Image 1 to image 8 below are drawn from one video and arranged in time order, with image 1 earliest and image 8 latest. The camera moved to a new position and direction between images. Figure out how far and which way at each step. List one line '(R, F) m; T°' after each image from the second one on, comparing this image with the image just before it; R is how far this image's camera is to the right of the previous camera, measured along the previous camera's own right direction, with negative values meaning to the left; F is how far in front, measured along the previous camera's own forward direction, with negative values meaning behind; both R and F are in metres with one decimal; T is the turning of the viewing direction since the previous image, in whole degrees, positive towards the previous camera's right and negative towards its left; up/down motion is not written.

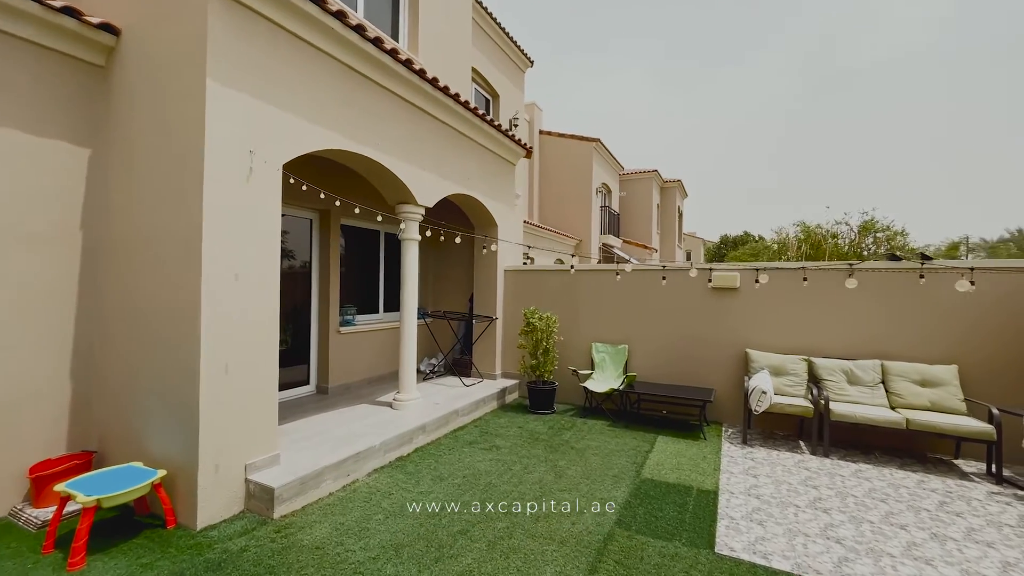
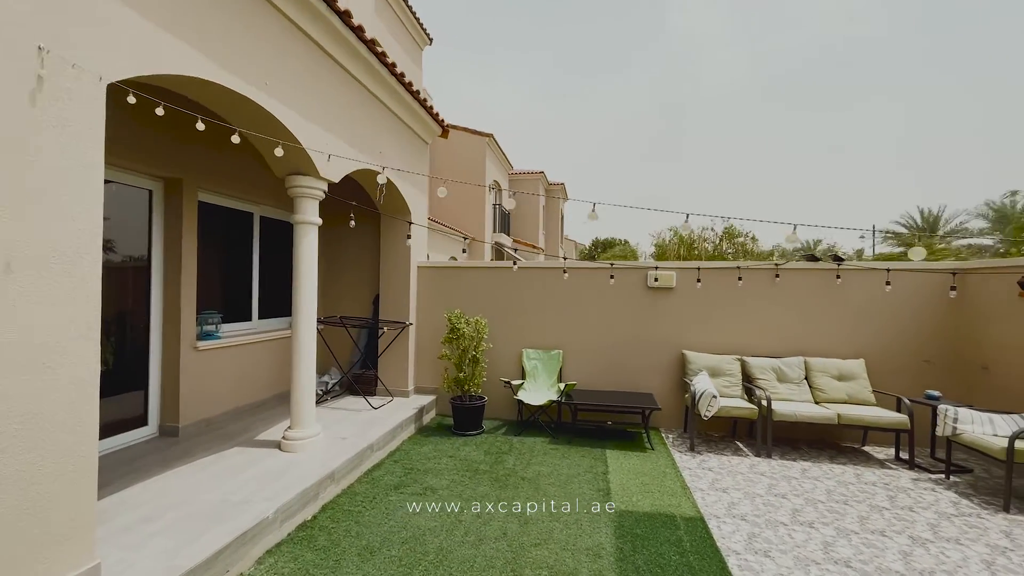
(-0.5, +0.9) m; +16°
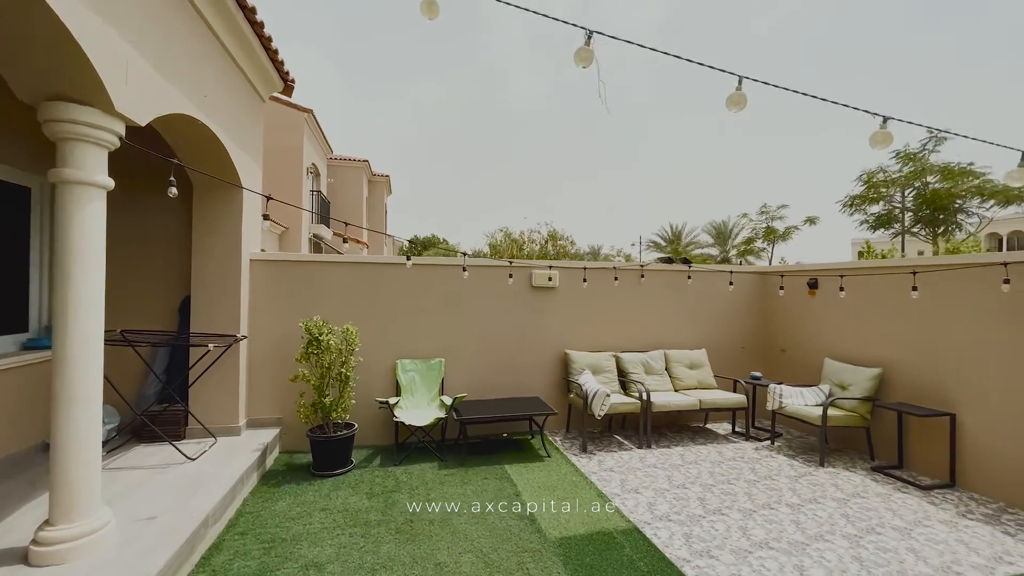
(-0.6, +0.7) m; +24°
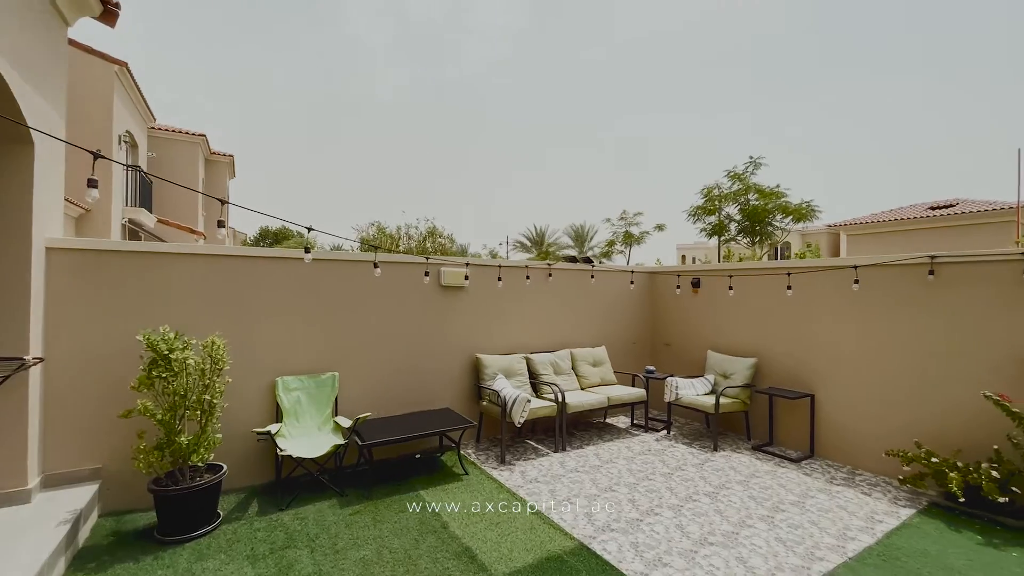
(-0.4, +0.5) m; +17°
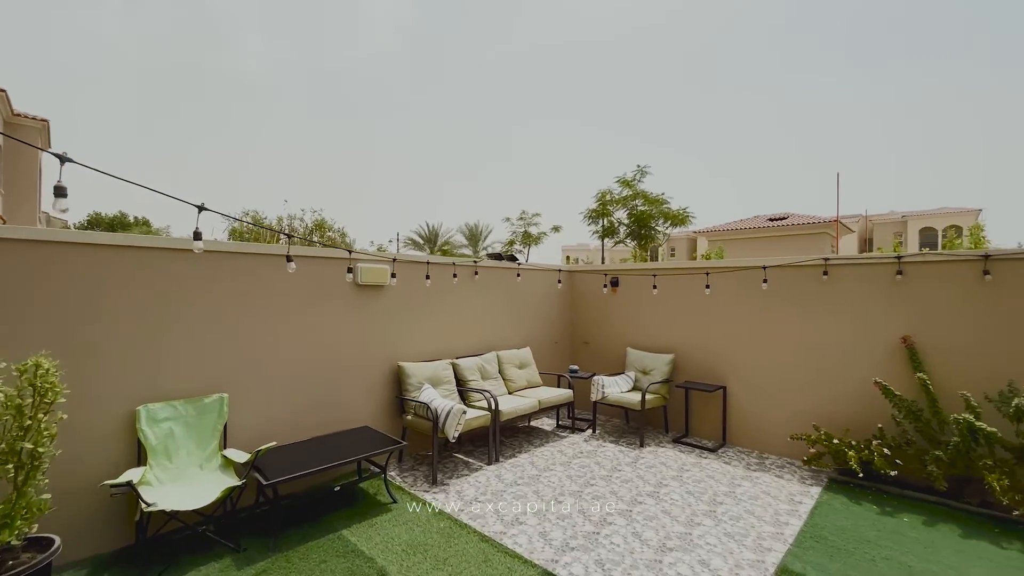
(-0.4, +0.4) m; +14°
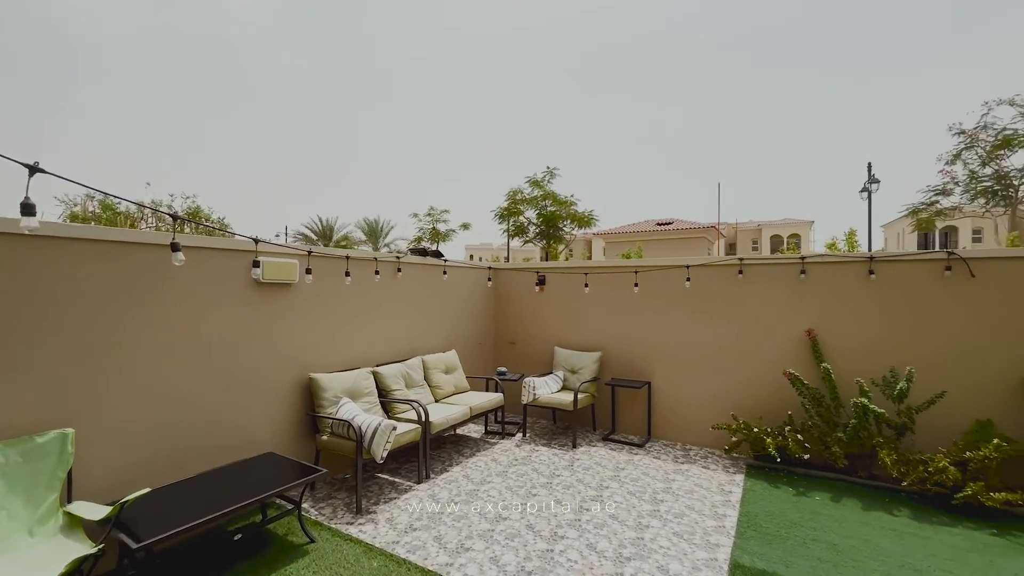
(-0.3, +0.3) m; +13°
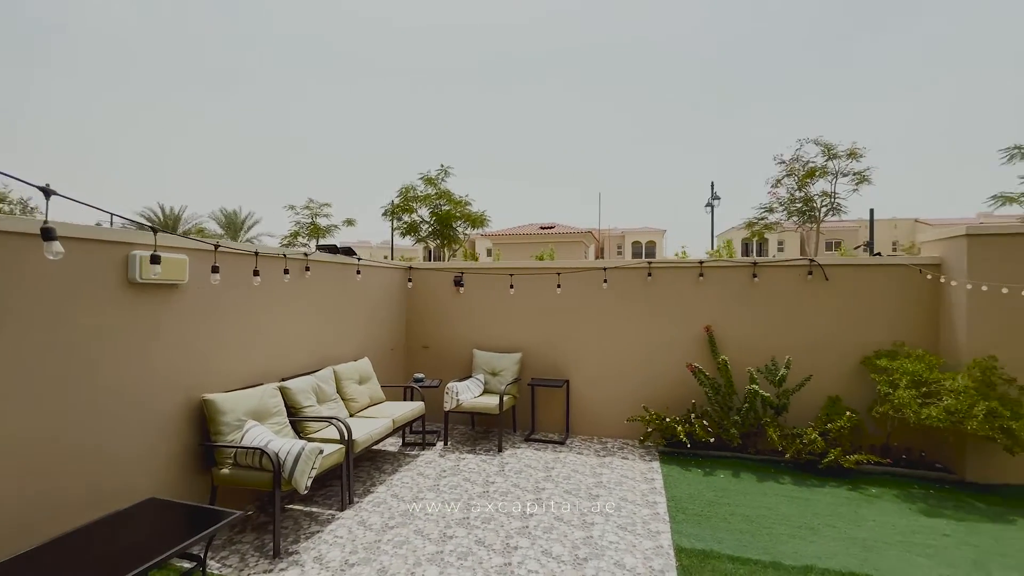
(-0.4, +0.2) m; +16°
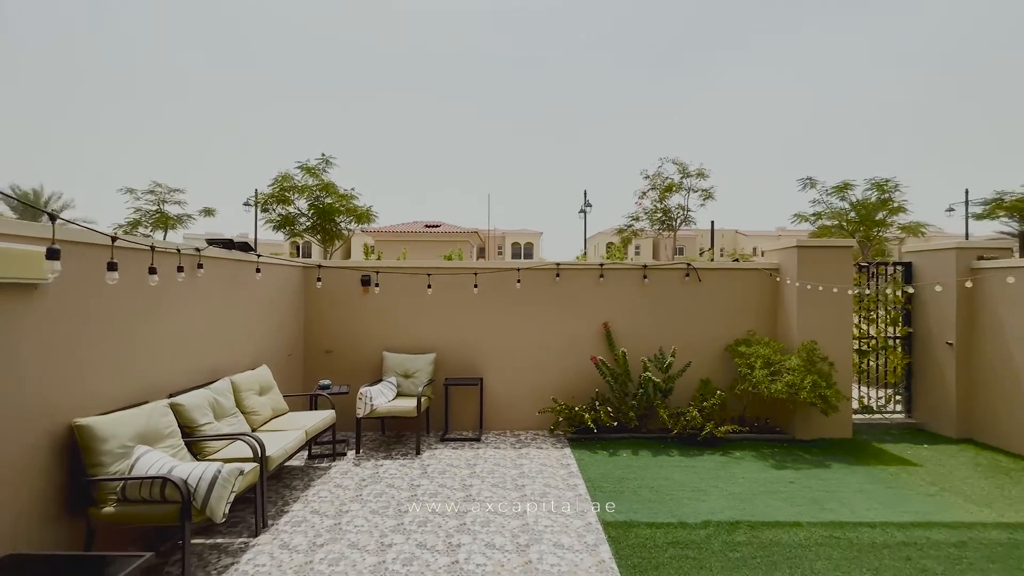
(-0.4, 0.0) m; +16°
